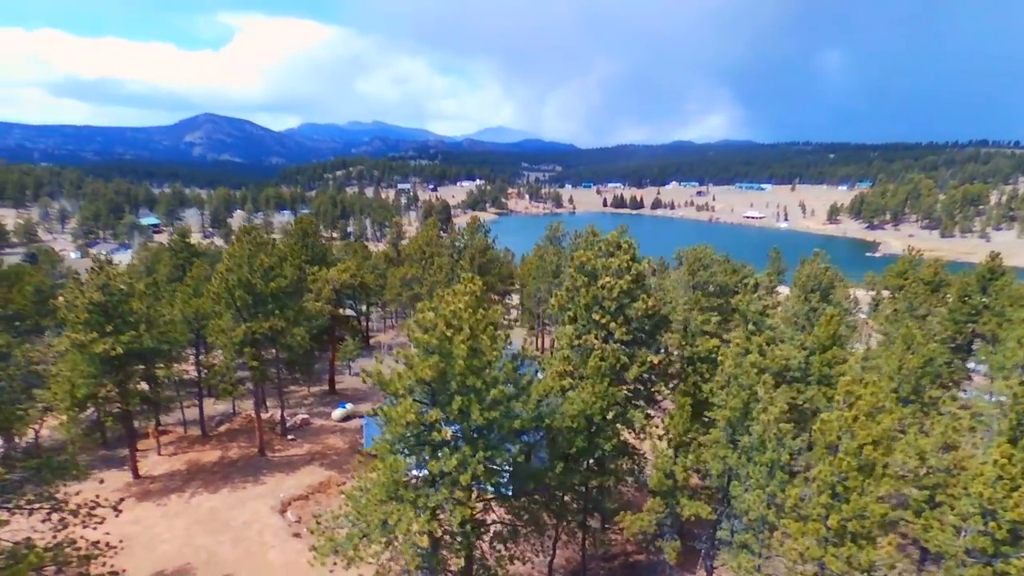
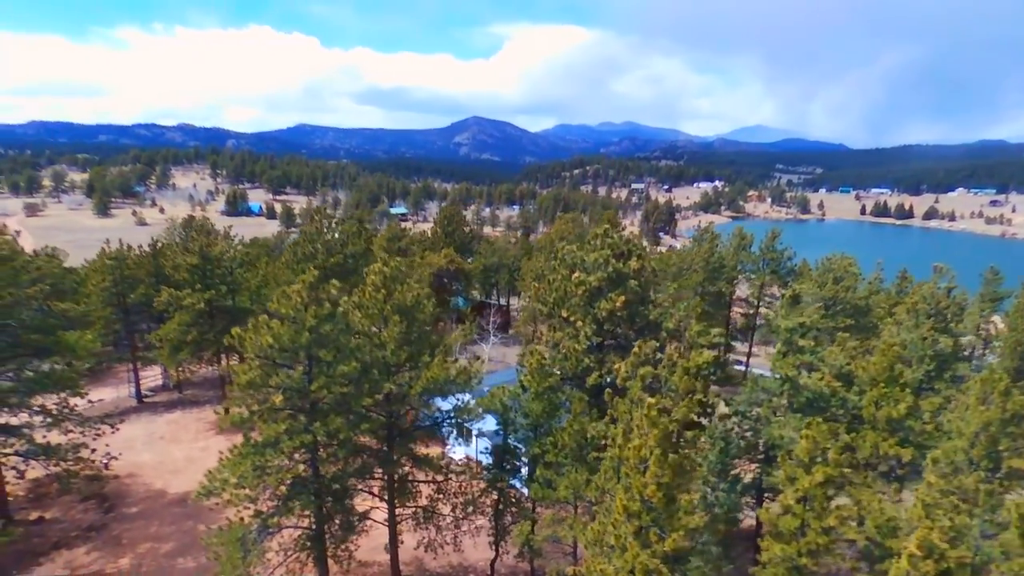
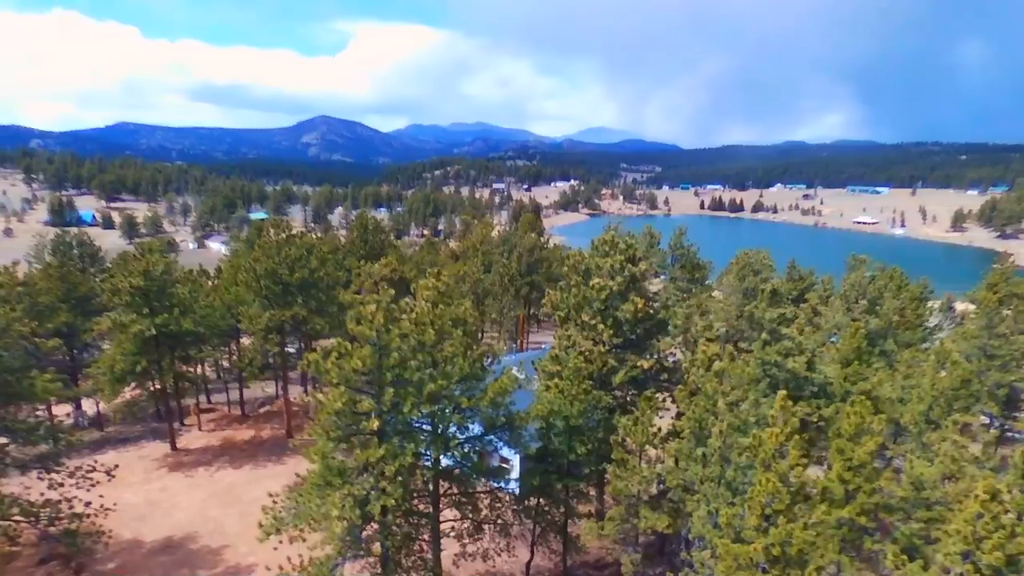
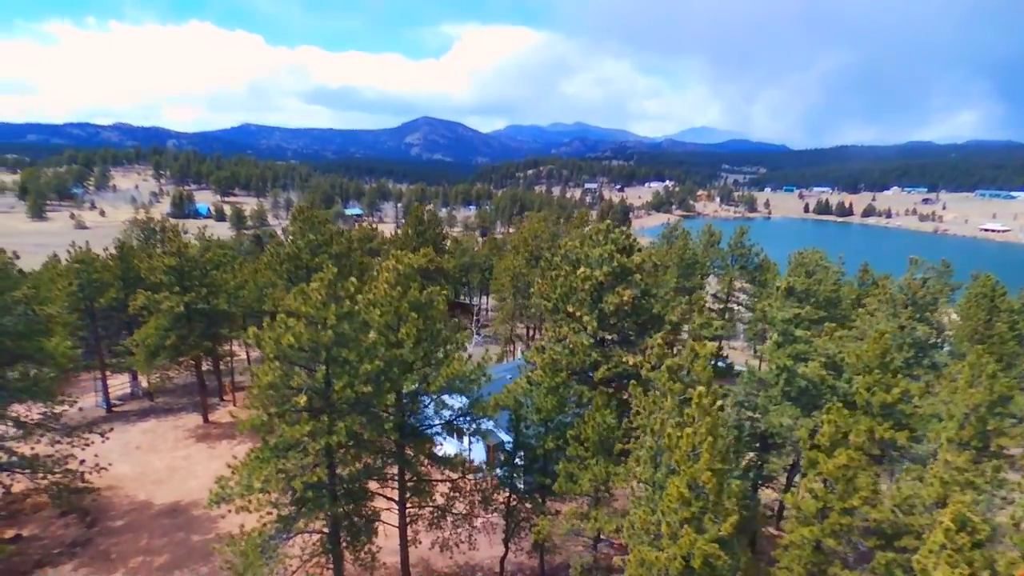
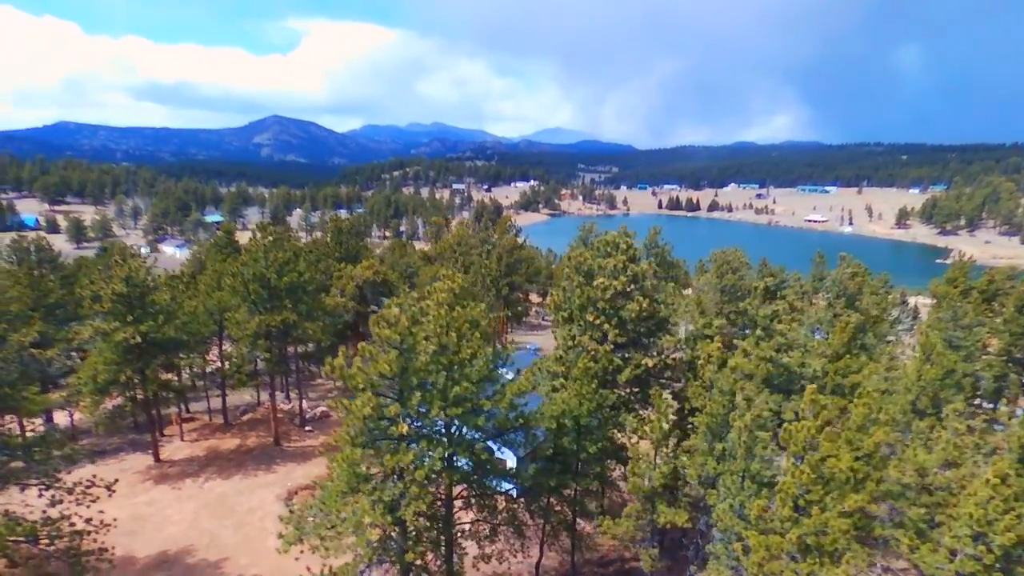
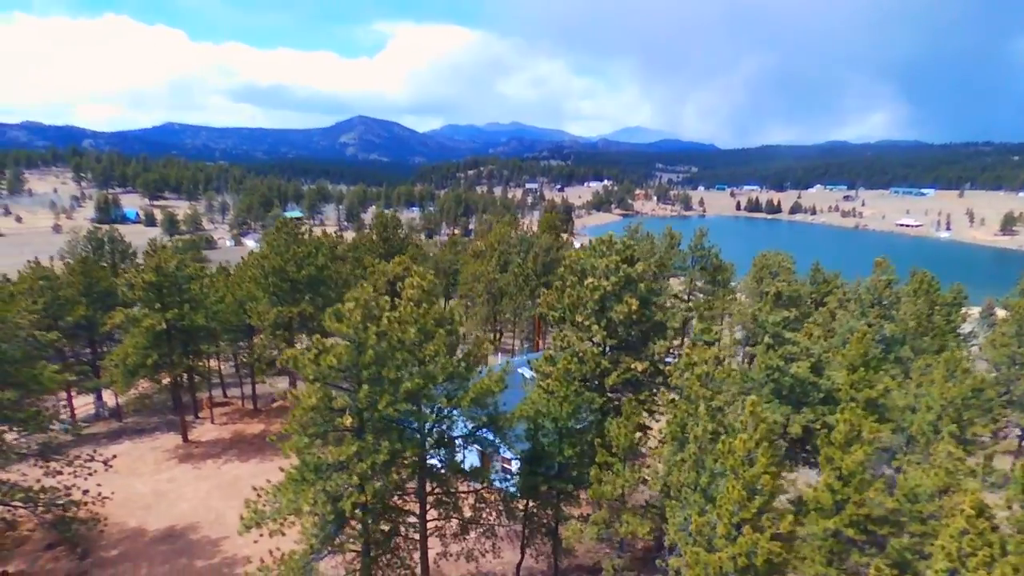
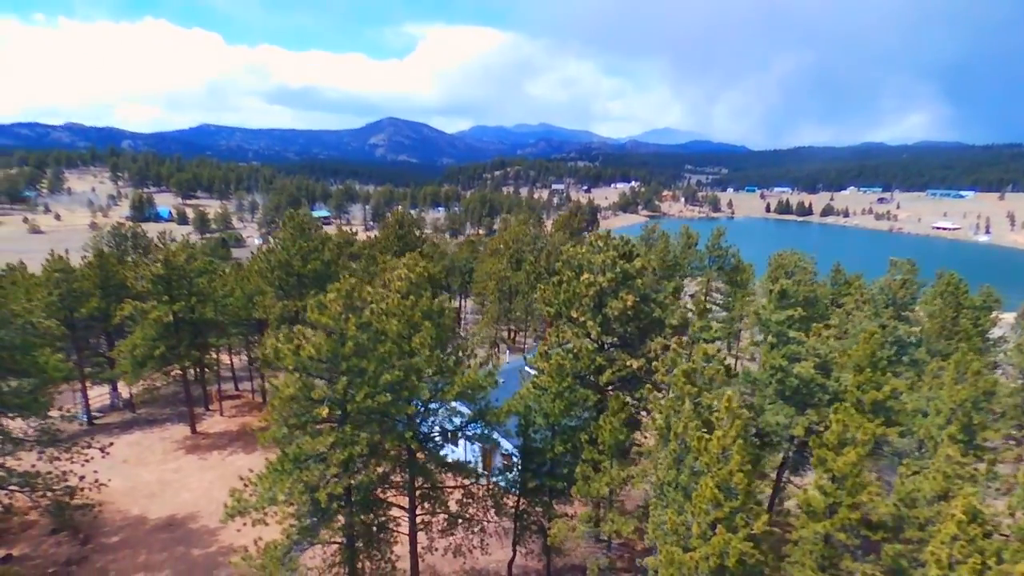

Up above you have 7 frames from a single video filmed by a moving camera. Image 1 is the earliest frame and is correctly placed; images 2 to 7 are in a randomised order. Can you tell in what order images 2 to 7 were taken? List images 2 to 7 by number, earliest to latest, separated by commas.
5, 3, 6, 7, 4, 2
